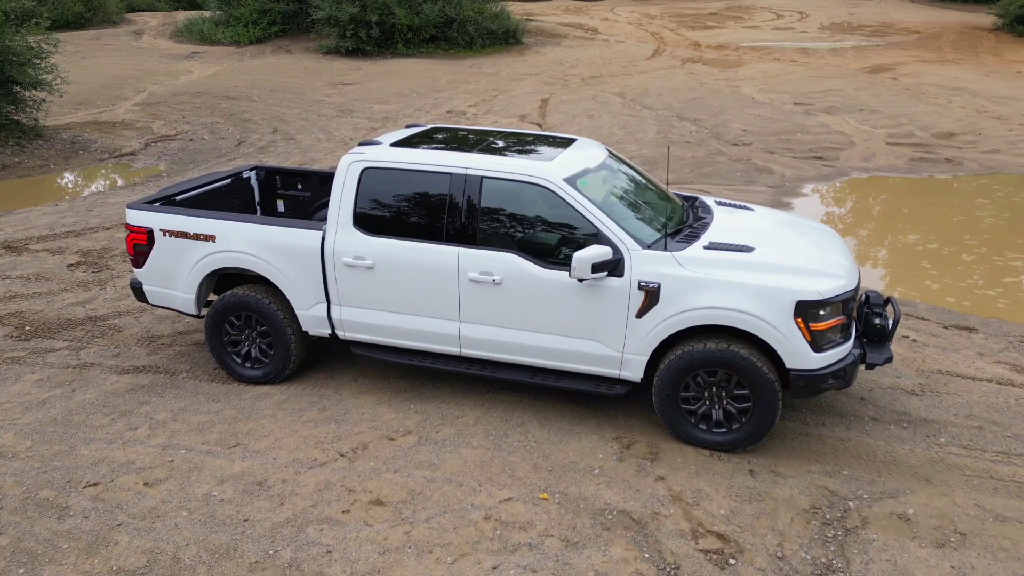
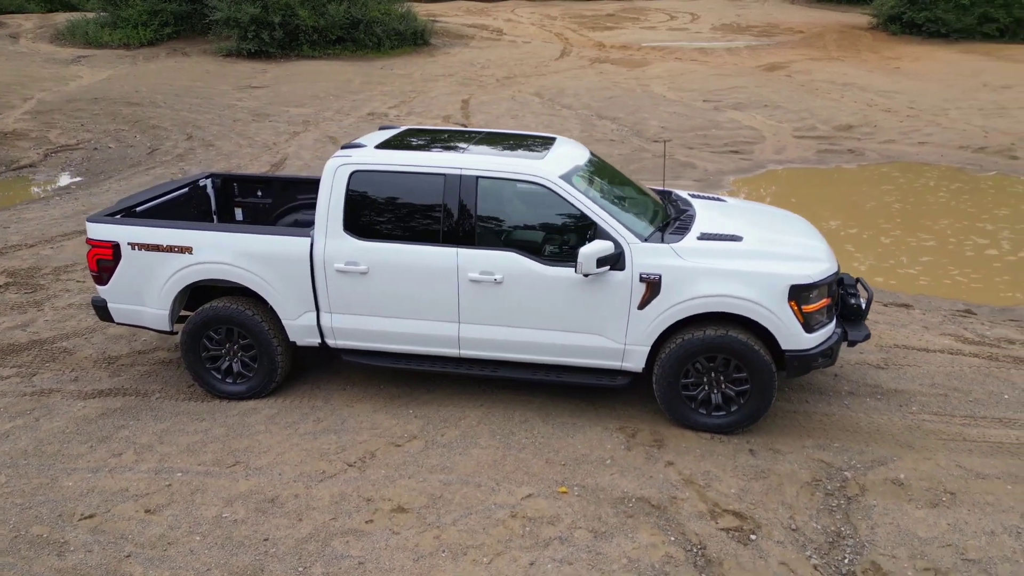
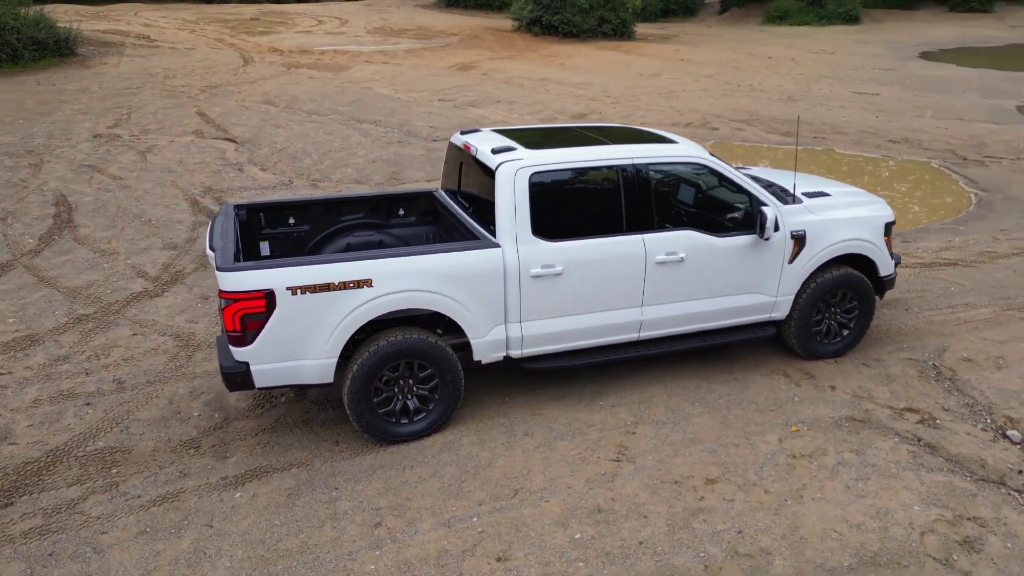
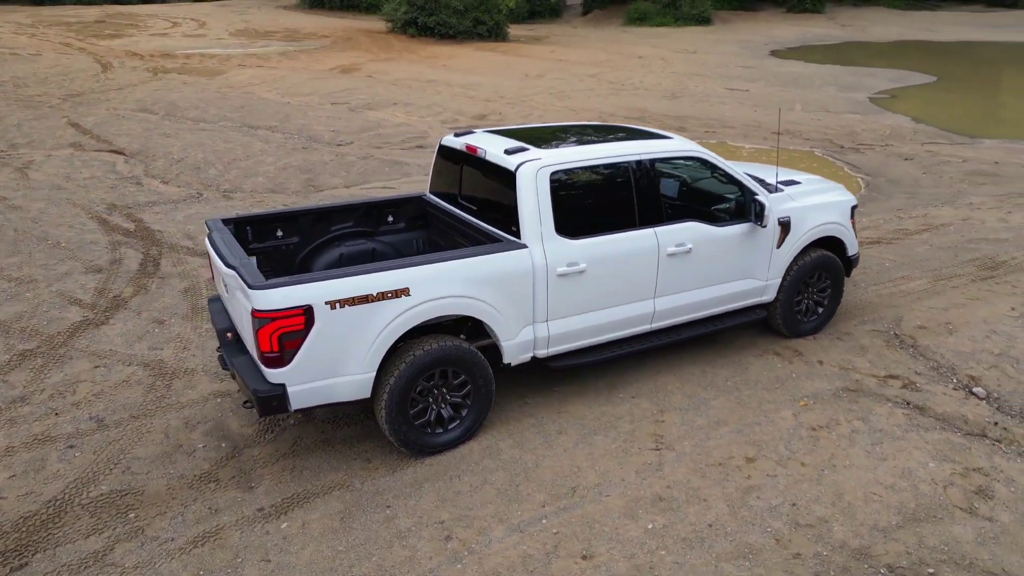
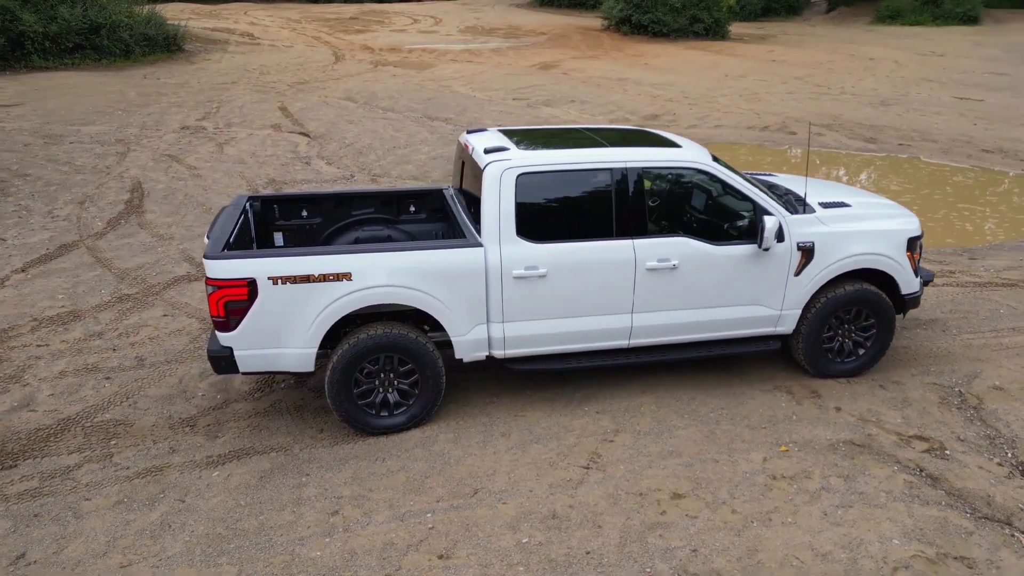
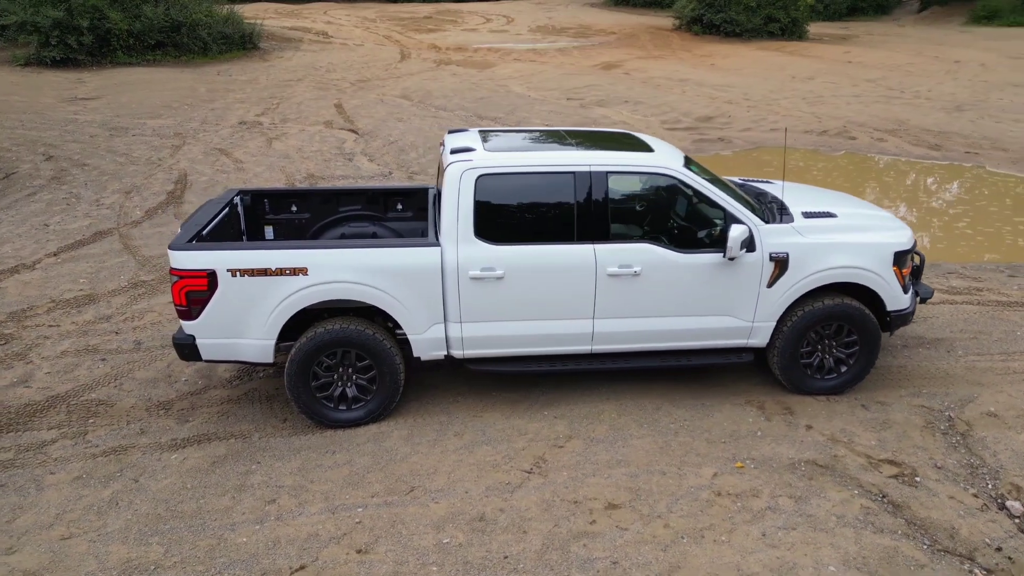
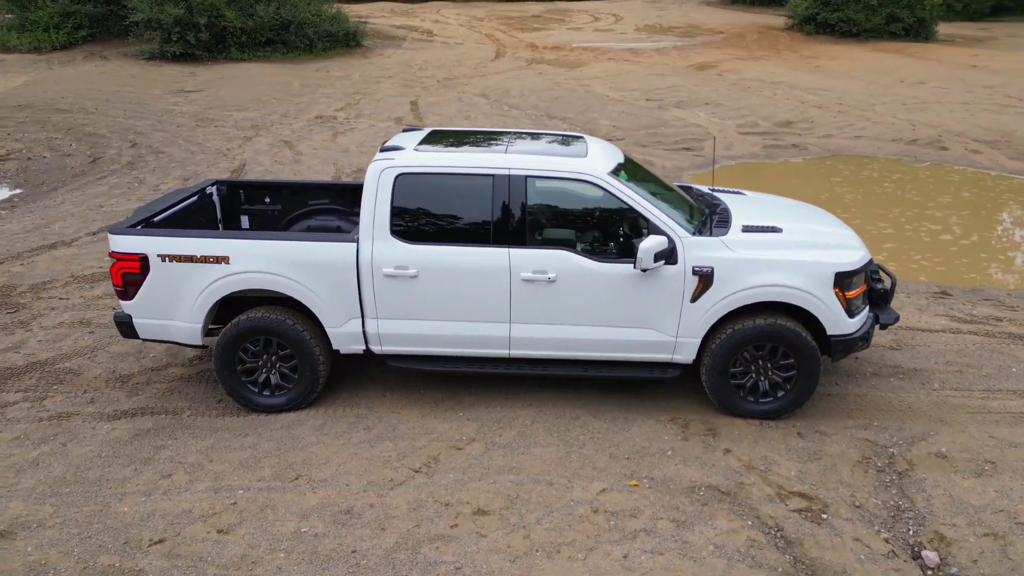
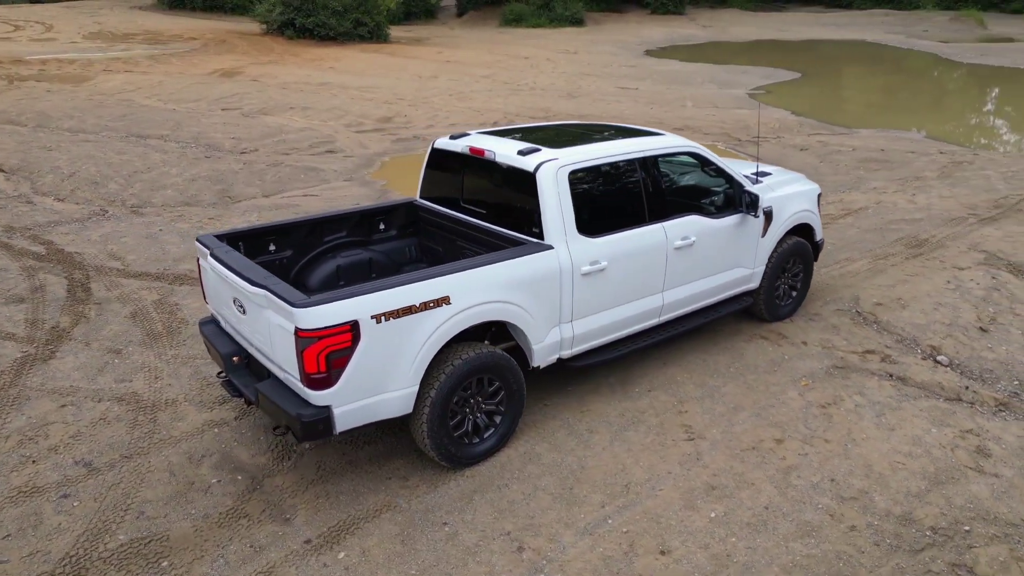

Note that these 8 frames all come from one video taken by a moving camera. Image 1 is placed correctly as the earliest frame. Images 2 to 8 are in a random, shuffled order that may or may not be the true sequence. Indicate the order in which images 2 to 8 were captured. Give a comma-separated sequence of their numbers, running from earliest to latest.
2, 7, 6, 5, 3, 4, 8
